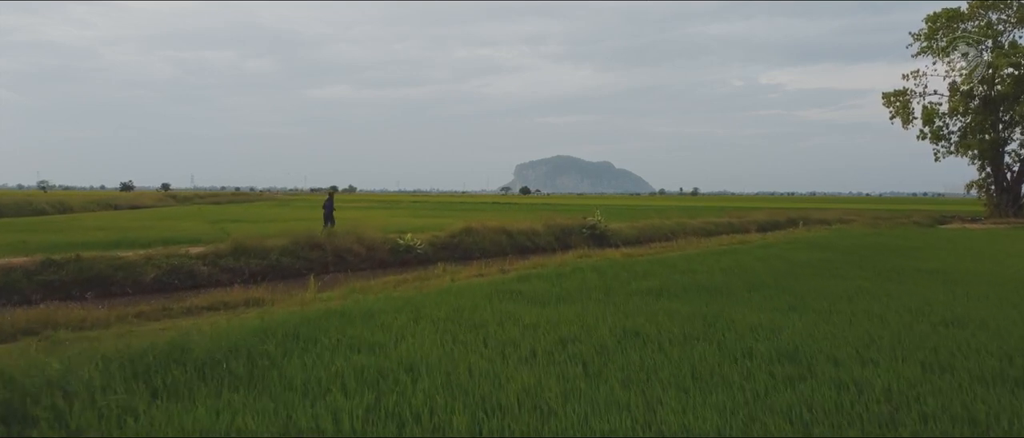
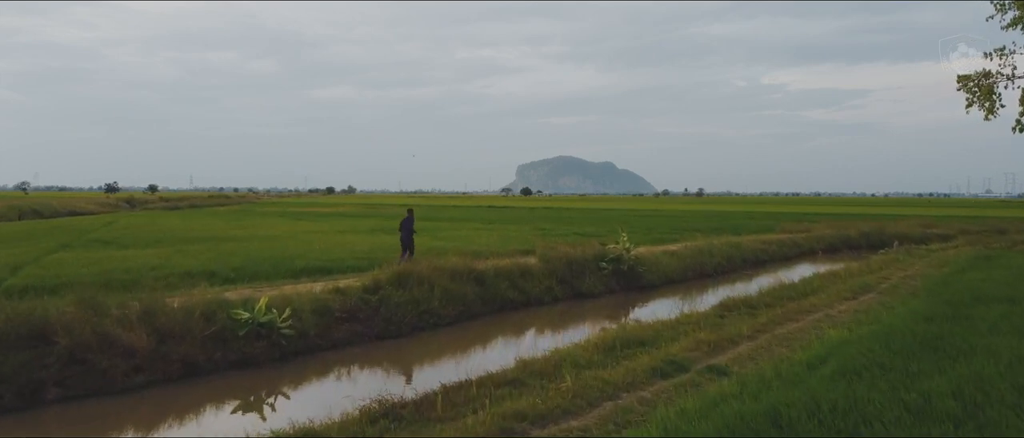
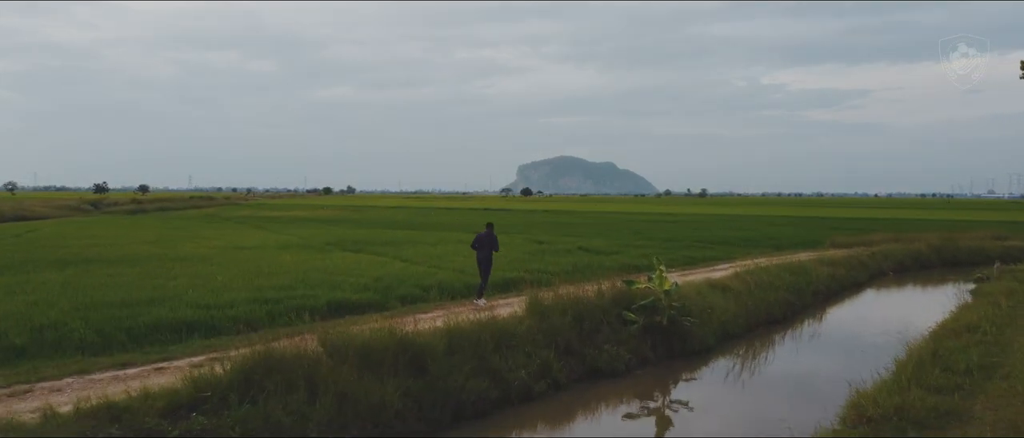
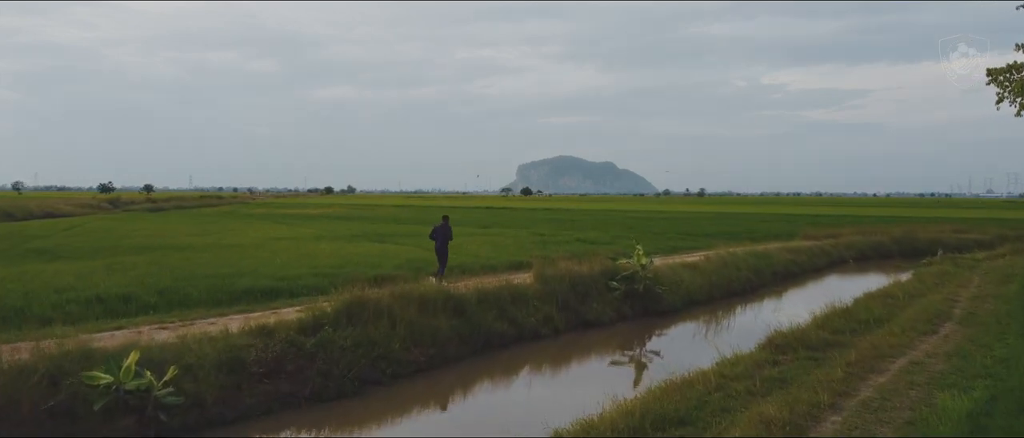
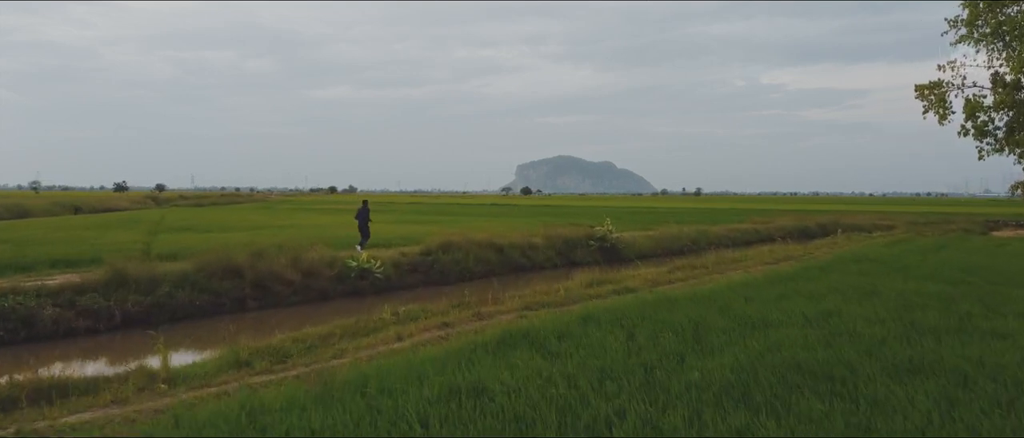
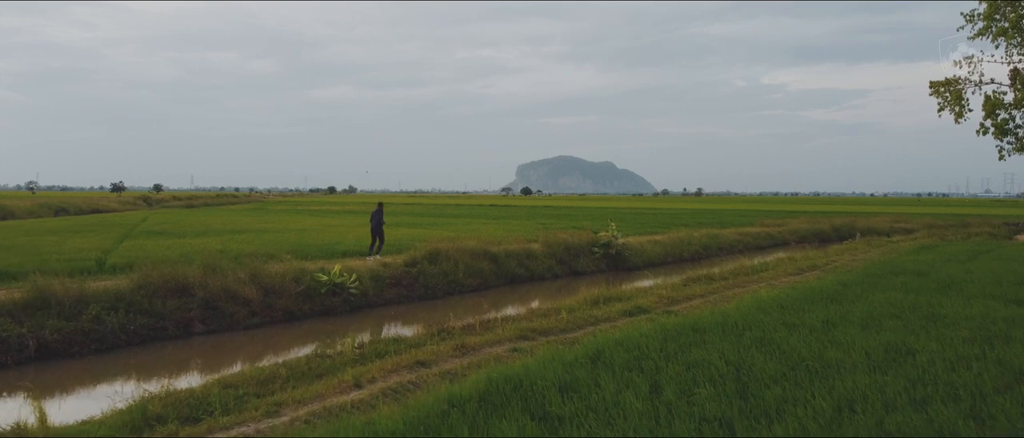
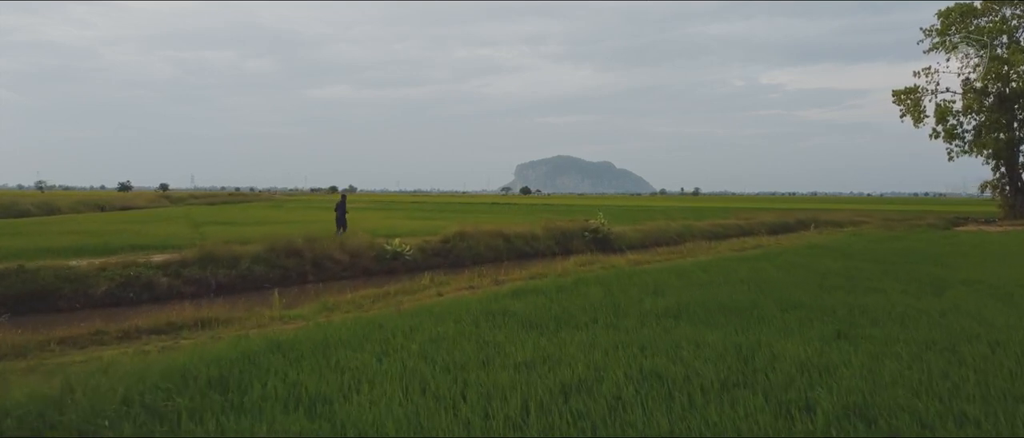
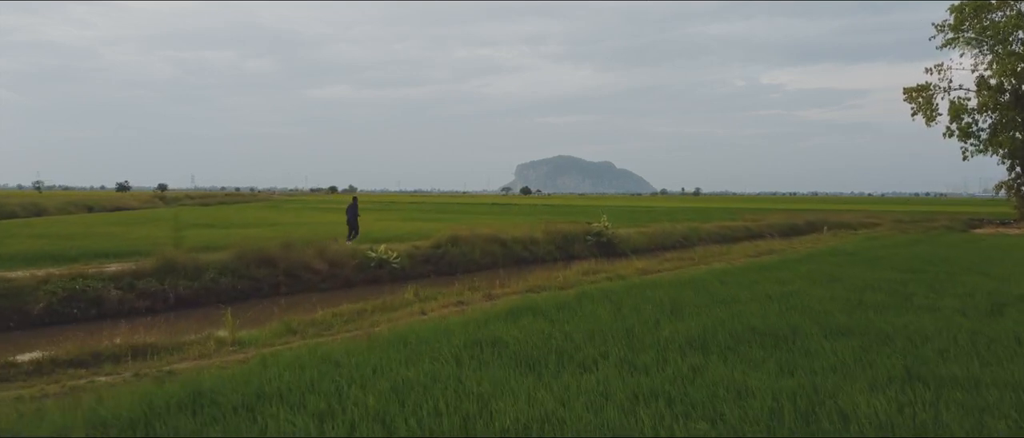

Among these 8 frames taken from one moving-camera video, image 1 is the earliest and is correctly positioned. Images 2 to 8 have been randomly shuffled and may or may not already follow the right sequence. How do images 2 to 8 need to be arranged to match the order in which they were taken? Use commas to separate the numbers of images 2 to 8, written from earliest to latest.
7, 8, 5, 6, 2, 4, 3
